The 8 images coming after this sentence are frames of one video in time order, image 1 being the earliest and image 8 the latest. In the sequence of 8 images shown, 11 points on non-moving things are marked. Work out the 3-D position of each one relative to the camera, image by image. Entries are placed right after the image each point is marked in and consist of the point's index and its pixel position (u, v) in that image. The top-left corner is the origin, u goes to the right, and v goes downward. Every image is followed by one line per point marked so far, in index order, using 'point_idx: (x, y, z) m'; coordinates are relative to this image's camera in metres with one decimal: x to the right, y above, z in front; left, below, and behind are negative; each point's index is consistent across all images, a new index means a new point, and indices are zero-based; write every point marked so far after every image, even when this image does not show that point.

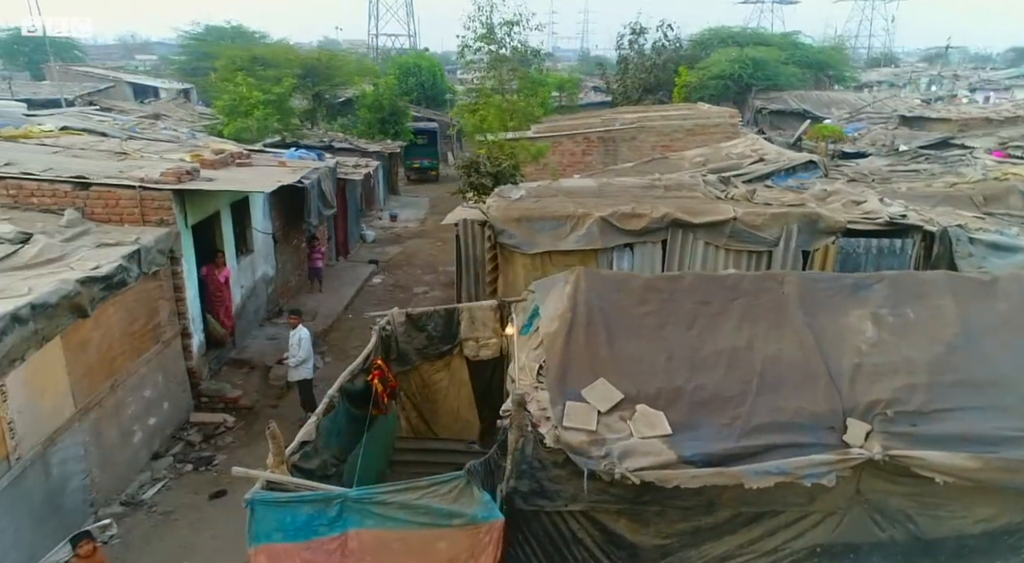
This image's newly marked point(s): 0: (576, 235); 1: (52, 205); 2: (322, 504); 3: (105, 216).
0: (+0.7, +0.5, +7.8) m
1: (-4.3, +0.7, +7.0) m
2: (-0.9, -1.0, +3.5) m
3: (-3.8, +0.6, +7.1) m
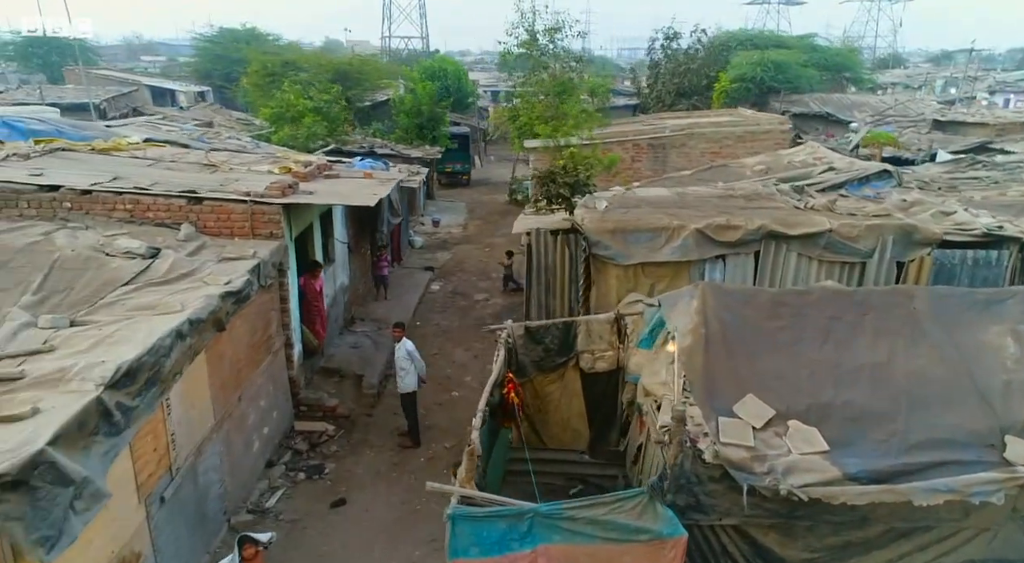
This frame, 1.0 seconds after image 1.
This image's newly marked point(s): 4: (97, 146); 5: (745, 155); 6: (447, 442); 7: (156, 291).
0: (+1.7, +0.4, +7.9) m
1: (-3.3, +0.6, +7.2) m
2: (0.0, -1.1, +3.7) m
3: (-2.8, +0.5, +7.3) m
4: (-5.2, +1.7, +9.5) m
5: (+5.2, +2.9, +17.5) m
6: (-0.6, -1.6, +7.8) m
7: (-2.6, -0.1, +5.5) m
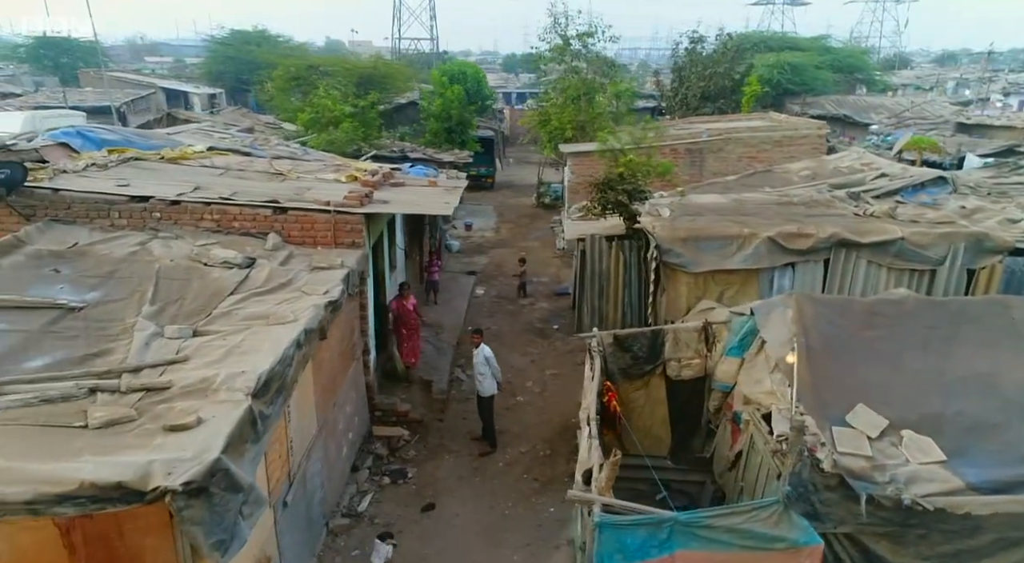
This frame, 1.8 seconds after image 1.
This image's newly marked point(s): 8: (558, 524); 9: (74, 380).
0: (+2.4, +0.3, +8.0) m
1: (-2.5, +0.5, +7.4) m
2: (+0.7, -1.2, +3.8) m
3: (-2.1, +0.4, +7.4) m
4: (-4.4, +1.6, +9.7) m
5: (+6.1, +2.8, +17.5) m
6: (+0.1, -1.7, +7.9) m
7: (-1.9, -0.2, +5.7) m
8: (+0.4, -2.0, +6.3) m
9: (-2.4, -0.5, +4.2) m
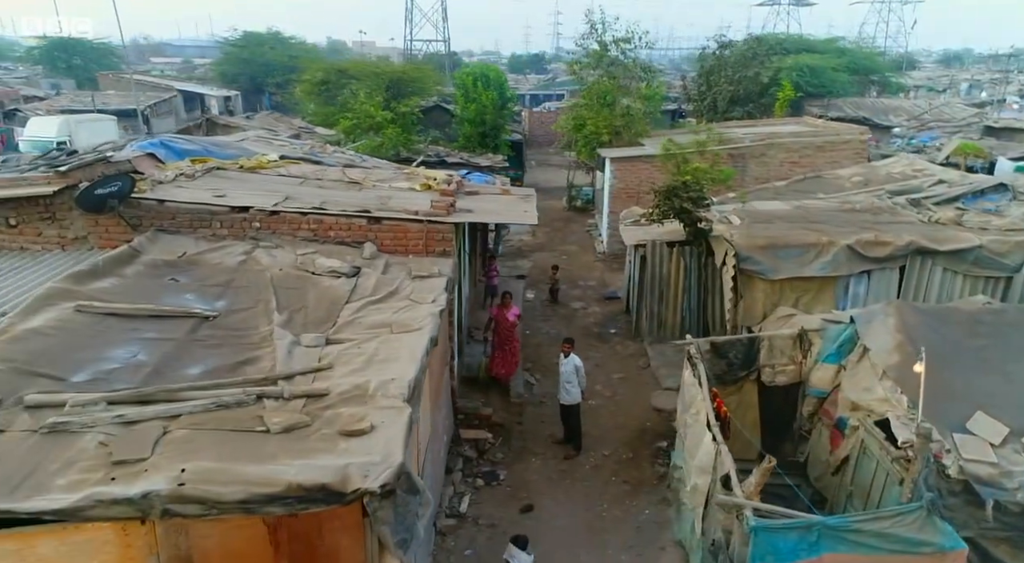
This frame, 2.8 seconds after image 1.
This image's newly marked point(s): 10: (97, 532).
0: (+3.3, +0.2, +8.2) m
1: (-1.6, +0.4, +7.6) m
2: (+1.5, -1.3, +3.9) m
3: (-1.2, +0.3, +7.6) m
4: (-3.5, +1.6, +10.0) m
5: (+7.1, +2.7, +17.6) m
6: (+1.0, -1.8, +8.1) m
7: (-1.0, -0.2, +5.9) m
8: (+1.2, -2.1, +6.4) m
9: (-1.6, -0.6, +4.4) m
10: (-1.8, -1.1, +3.3) m
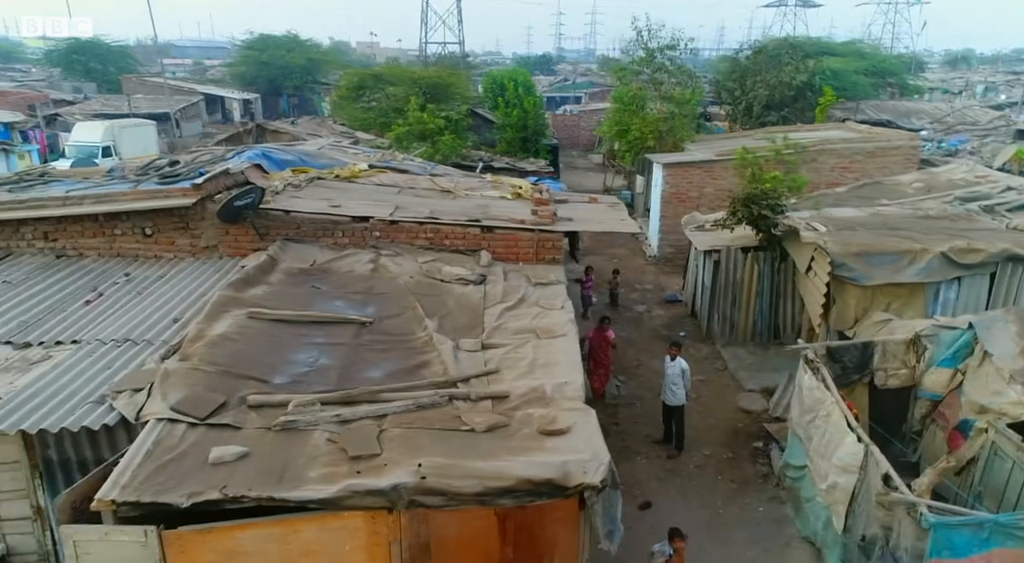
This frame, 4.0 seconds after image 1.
0: (+4.4, +0.1, +8.4) m
1: (-0.5, +0.4, +7.9) m
2: (+2.5, -1.3, +4.2) m
3: (-0.1, +0.3, +8.0) m
4: (-2.4, +1.5, +10.4) m
5: (+8.5, +2.6, +17.8) m
6: (+2.1, -1.9, +8.4) m
7: (+0.1, -0.3, +6.2) m
8: (+2.3, -2.1, +6.7) m
9: (-0.6, -0.7, +4.7) m
10: (-0.8, -1.1, +3.6) m
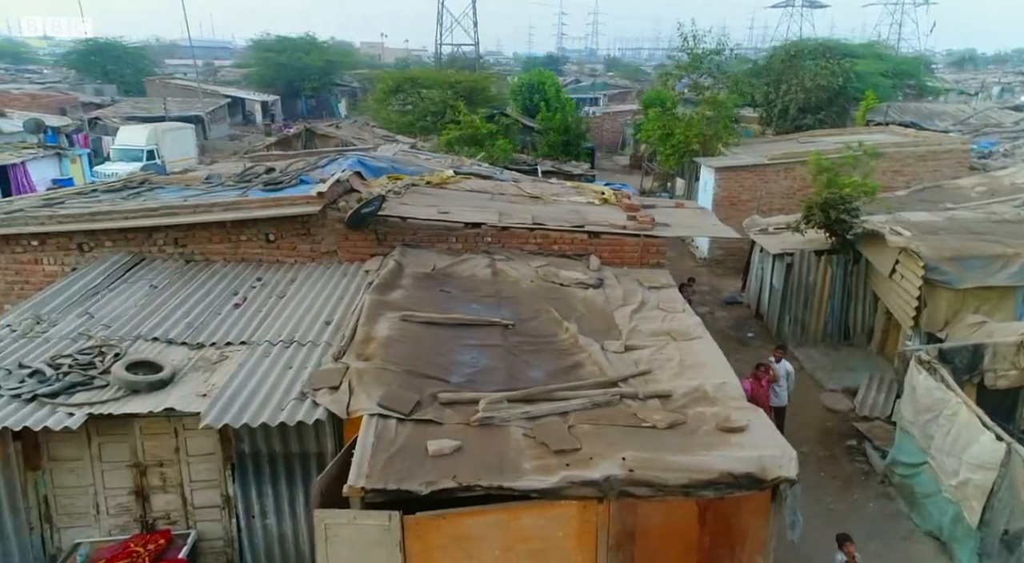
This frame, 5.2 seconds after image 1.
0: (+5.6, +0.1, +8.6) m
1: (+0.6, +0.3, +8.2) m
2: (+3.6, -1.4, +4.4) m
3: (+1.1, +0.2, +8.3) m
4: (-1.2, +1.4, +10.7) m
5: (+9.8, +2.5, +17.9) m
6: (+3.3, -1.9, +8.6) m
7: (+1.2, -0.3, +6.5) m
8: (+3.4, -2.2, +6.9) m
9: (+0.5, -0.7, +5.0) m
10: (+0.3, -1.2, +3.9) m
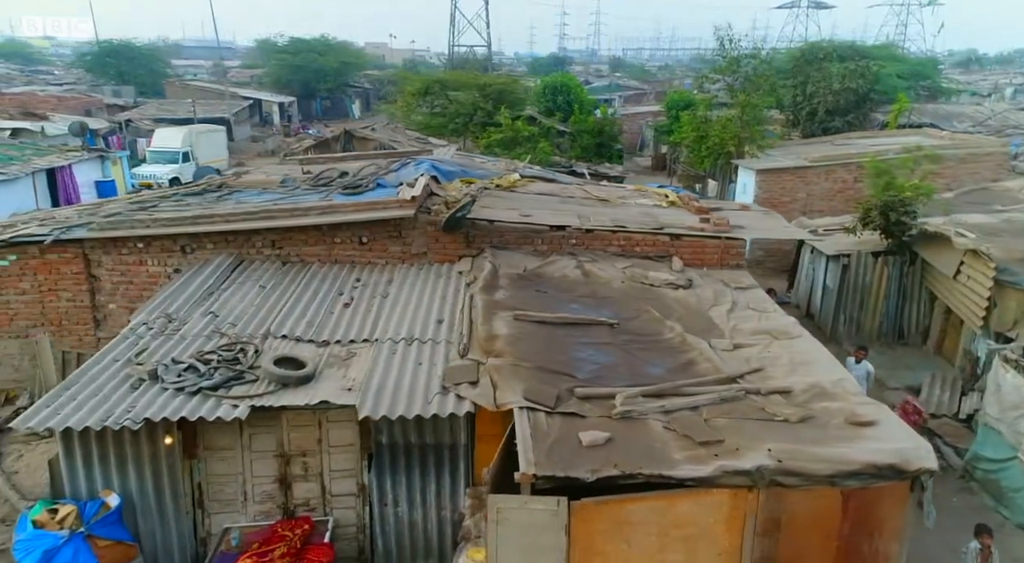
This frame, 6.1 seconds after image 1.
0: (+6.5, +0.1, +8.7) m
1: (+1.5, +0.3, +8.5) m
2: (+4.5, -1.4, +4.6) m
3: (+2.0, +0.2, +8.5) m
4: (-0.2, +1.4, +11.0) m
5: (+10.9, +2.5, +17.9) m
6: (+4.2, -1.9, +8.8) m
7: (+2.1, -0.3, +6.8) m
8: (+4.3, -2.2, +7.1) m
9: (+1.4, -0.7, +5.3) m
10: (+1.1, -1.2, +4.2) m
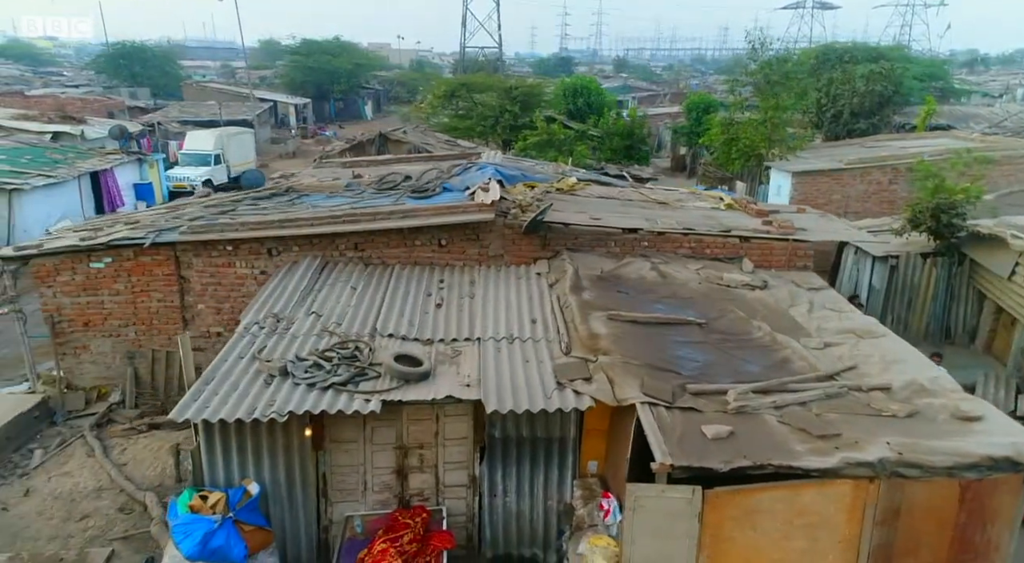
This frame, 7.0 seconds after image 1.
0: (+7.4, +0.1, +8.9) m
1: (+2.4, +0.3, +8.7) m
2: (+5.2, -1.4, +4.8) m
3: (+2.8, +0.2, +8.7) m
4: (+0.7, +1.4, +11.3) m
5: (+11.9, +2.5, +18.0) m
6: (+5.1, -1.9, +9.0) m
7: (+2.9, -0.3, +7.0) m
8: (+5.2, -2.2, +7.3) m
9: (+2.2, -0.7, +5.5) m
10: (+1.9, -1.2, +4.4) m
